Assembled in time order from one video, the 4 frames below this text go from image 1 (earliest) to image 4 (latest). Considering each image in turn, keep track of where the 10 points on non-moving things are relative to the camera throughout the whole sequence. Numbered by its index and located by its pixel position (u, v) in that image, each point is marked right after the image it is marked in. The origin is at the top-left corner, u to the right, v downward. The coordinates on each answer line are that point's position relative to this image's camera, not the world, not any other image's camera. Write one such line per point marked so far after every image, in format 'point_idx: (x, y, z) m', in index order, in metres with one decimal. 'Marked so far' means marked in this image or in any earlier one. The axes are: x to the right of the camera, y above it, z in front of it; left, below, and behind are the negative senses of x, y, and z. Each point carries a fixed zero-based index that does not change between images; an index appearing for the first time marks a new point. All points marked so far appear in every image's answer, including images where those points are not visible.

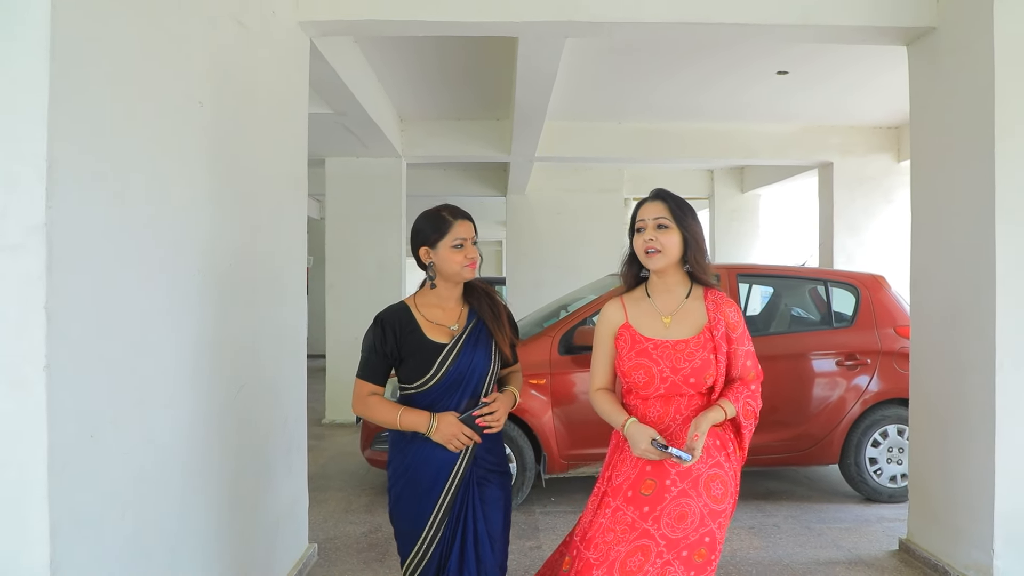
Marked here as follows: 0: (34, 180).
0: (-1.0, +0.2, +1.2) m
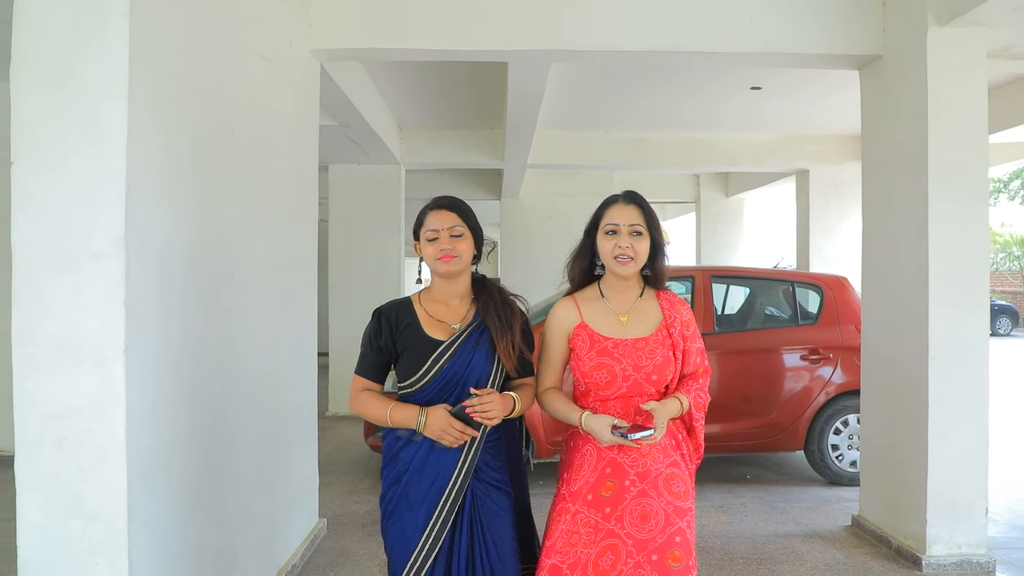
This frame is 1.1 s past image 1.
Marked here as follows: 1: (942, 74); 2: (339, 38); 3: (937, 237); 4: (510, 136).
0: (-1.0, +0.2, +1.5) m
1: (+2.0, +1.0, +2.7) m
2: (-0.9, +1.2, +3.0) m
3: (+1.9, +0.2, +2.7) m
4: (0.0, +1.2, +4.6) m
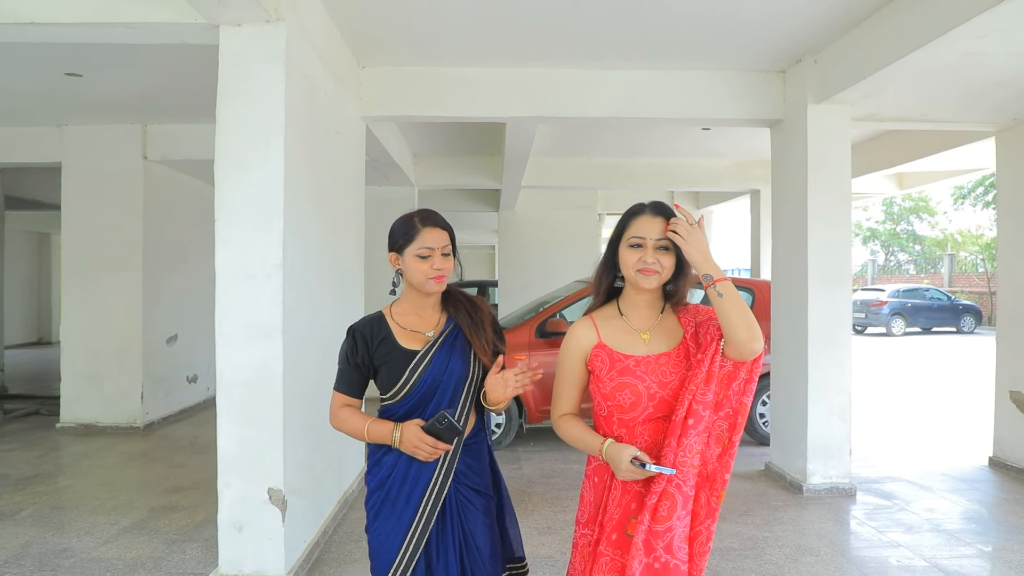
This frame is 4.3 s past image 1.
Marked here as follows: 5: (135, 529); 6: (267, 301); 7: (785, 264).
0: (-1.0, +0.2, +2.6) m
1: (+2.0, +1.0, +3.8) m
2: (-0.9, +1.2, +4.0) m
3: (+1.9, +0.2, +3.8) m
4: (-0.1, +1.2, +5.7) m
5: (-2.1, -1.3, +3.3) m
6: (-1.1, -0.1, +2.5) m
7: (+1.9, +0.2, +4.1) m
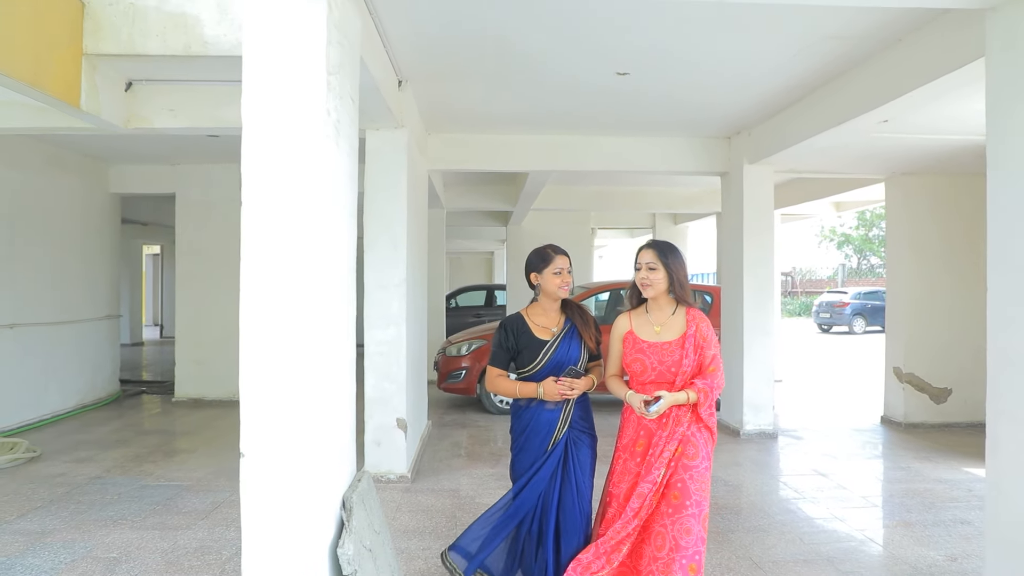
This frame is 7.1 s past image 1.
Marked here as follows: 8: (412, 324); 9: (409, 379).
0: (-0.8, +0.2, +4.1) m
1: (+2.2, +0.9, +5.4) m
2: (-0.7, +1.2, +5.6) m
3: (+2.2, +0.2, +5.4) m
4: (+0.1, +1.1, +7.3) m
5: (-1.8, -1.4, +4.8) m
6: (-0.8, -0.1, +4.1) m
7: (+2.1, +0.1, +5.7) m
8: (-0.7, -0.3, +4.4) m
9: (-0.8, -0.7, +4.3) m
